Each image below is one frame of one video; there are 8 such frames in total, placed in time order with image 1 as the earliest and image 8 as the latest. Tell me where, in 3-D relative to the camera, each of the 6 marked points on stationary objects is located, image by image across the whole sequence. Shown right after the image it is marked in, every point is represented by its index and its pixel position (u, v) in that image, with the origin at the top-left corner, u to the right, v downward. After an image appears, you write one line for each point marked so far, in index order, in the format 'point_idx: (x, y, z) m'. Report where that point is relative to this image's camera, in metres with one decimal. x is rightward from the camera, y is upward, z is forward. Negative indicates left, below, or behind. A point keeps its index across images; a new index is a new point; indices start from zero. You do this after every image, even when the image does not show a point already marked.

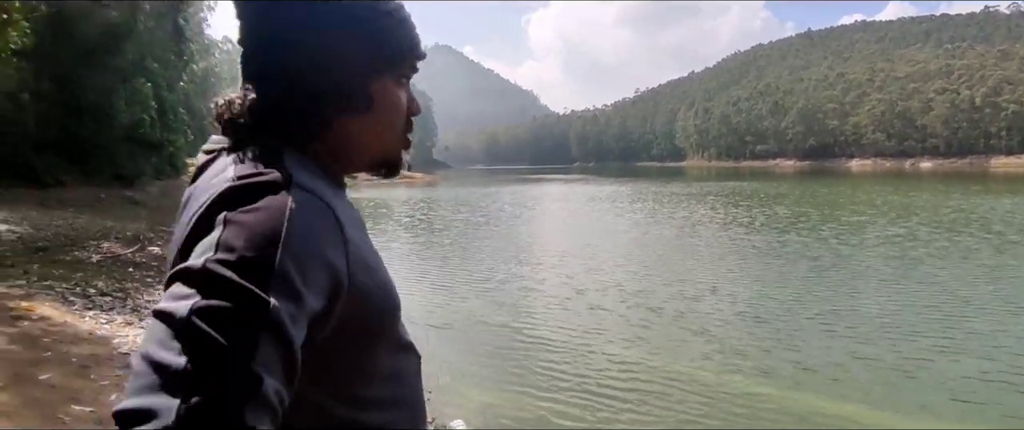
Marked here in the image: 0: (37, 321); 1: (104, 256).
0: (-5.5, -1.2, +9.5) m
1: (-7.9, -1.0, +15.8) m
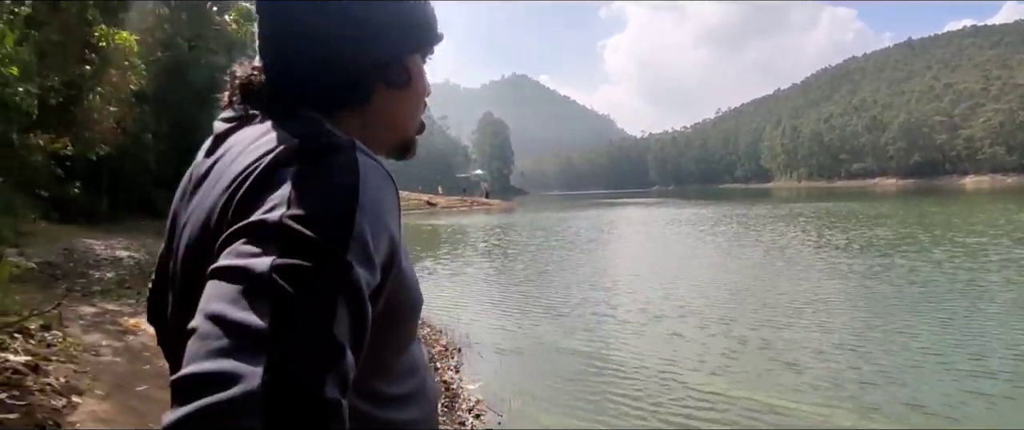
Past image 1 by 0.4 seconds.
0: (-4.5, -1.5, +9.6) m
1: (-6.2, -1.5, +16.2) m
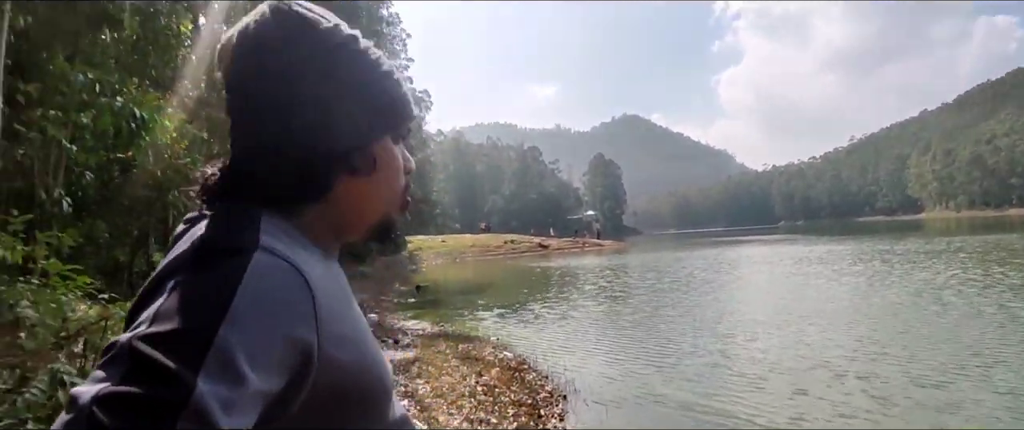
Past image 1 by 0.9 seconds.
0: (-3.1, -2.0, +9.4) m
1: (-3.7, -2.4, +16.1) m
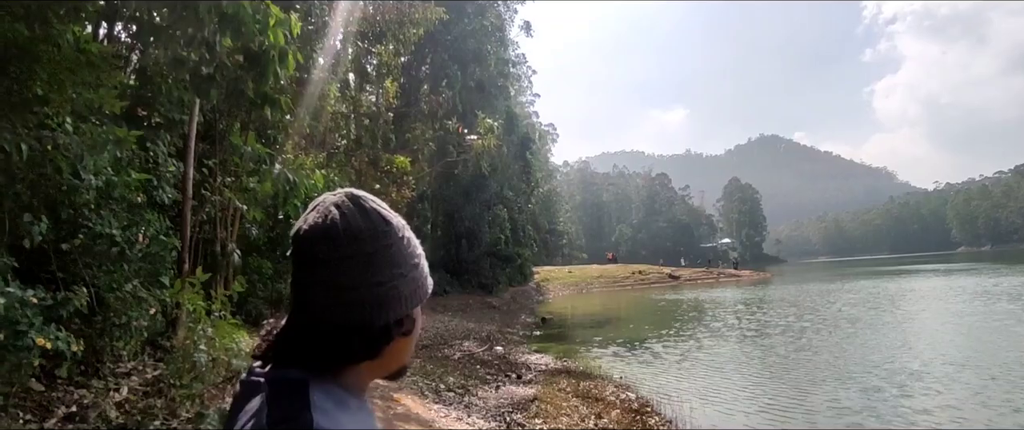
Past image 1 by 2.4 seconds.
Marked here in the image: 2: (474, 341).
0: (-1.6, -2.5, +9.3) m
1: (-1.1, -3.2, +15.9) m
2: (-1.0, -3.2, +17.7) m
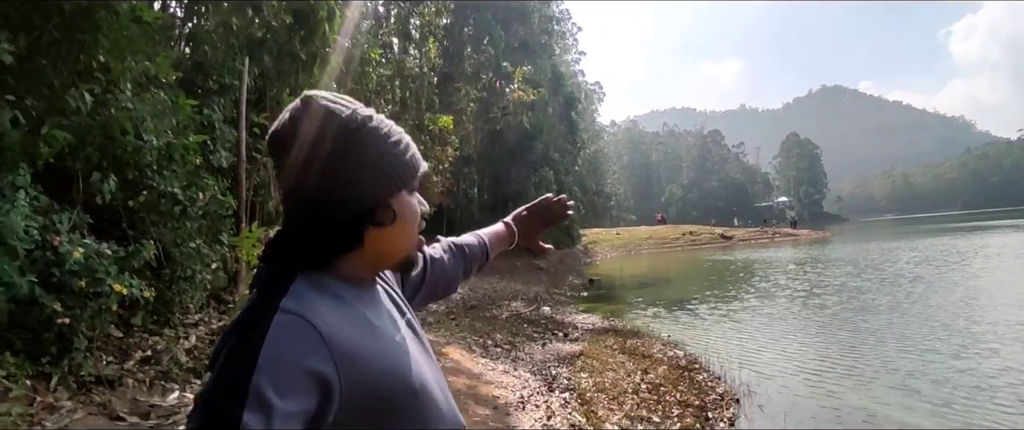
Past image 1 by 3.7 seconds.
0: (-1.0, -1.9, +9.6) m
1: (0.0, -2.3, +16.2) m
2: (+0.2, -2.2, +18.0) m
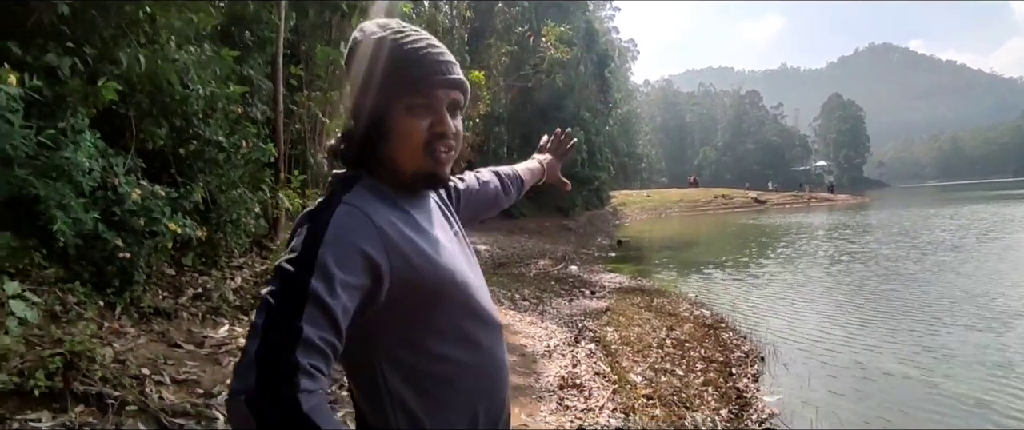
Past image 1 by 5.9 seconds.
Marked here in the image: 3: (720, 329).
0: (-0.6, -1.3, +9.9) m
1: (+0.7, -1.3, +16.5) m
2: (+1.0, -1.1, +18.2) m
3: (+3.1, -1.7, +10.5) m
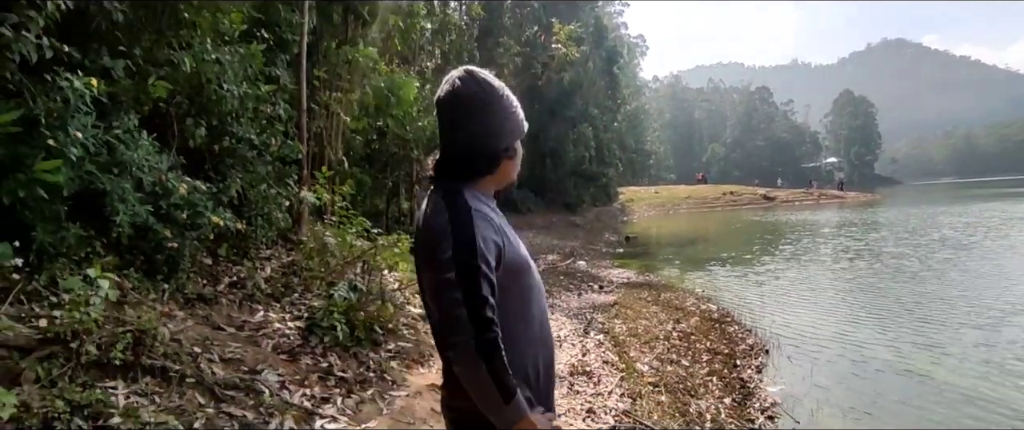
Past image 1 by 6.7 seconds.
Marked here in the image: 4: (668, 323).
0: (-0.5, -1.2, +10.1) m
1: (+0.9, -1.2, +16.7) m
2: (+1.2, -1.0, +18.5) m
3: (+3.3, -1.6, +10.7) m
4: (+2.3, -1.6, +10.4) m
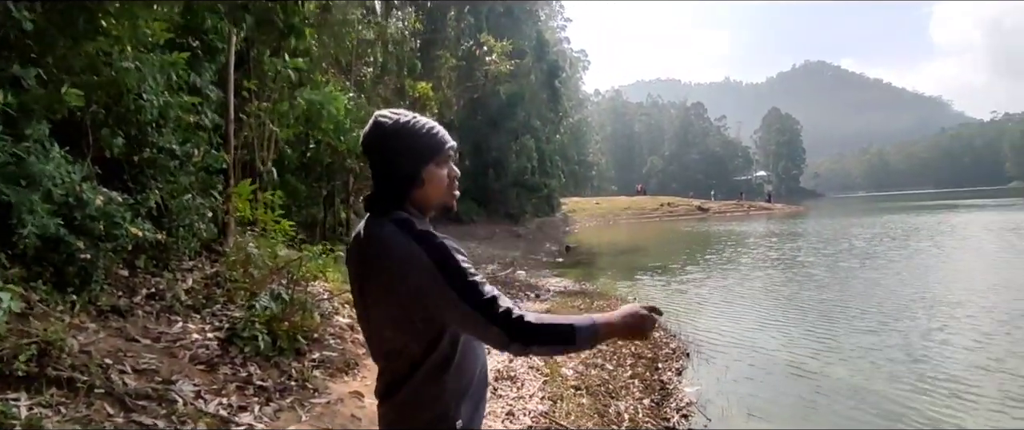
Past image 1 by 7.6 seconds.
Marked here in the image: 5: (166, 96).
0: (-1.4, -1.4, +10.2) m
1: (-0.6, -1.4, +16.9) m
2: (-0.5, -1.3, +18.6) m
3: (+2.2, -1.8, +11.1) m
4: (+1.3, -1.8, +10.7) m
5: (-2.8, +1.0, +5.7) m
